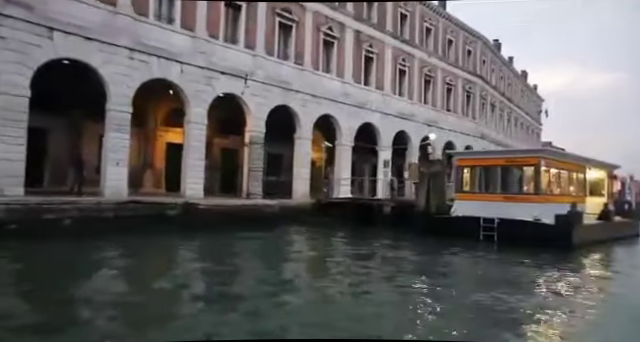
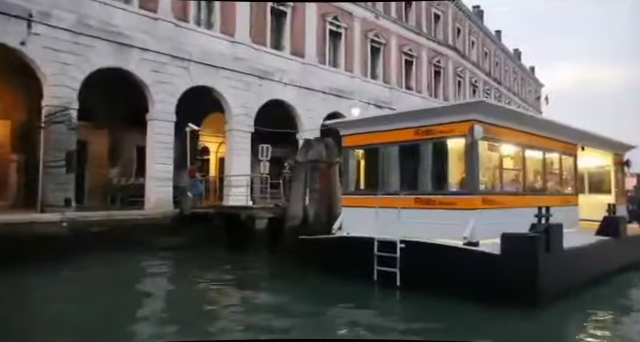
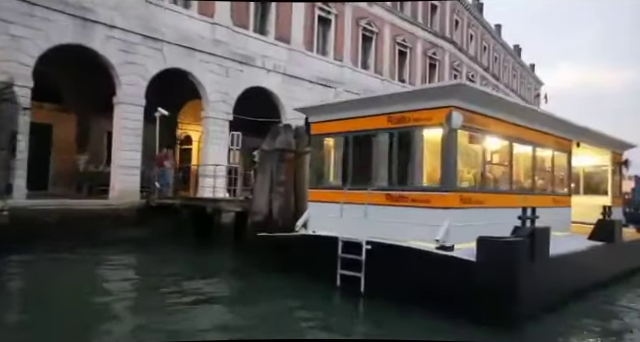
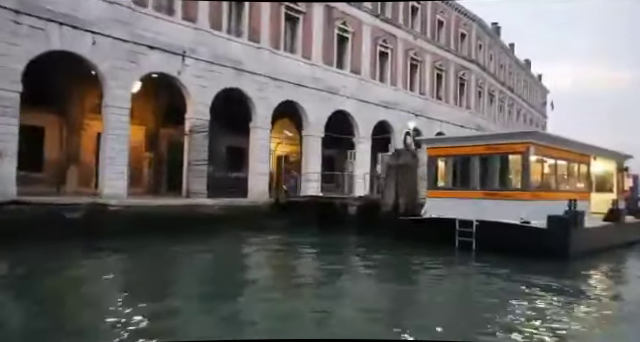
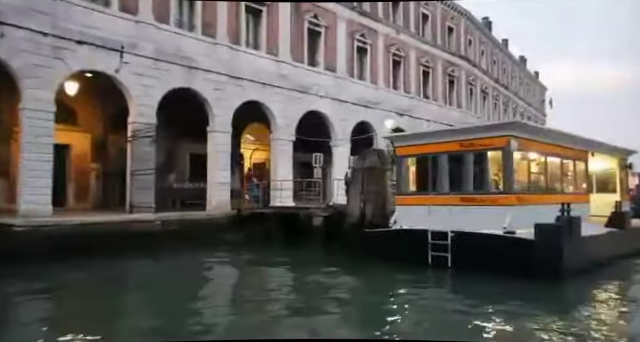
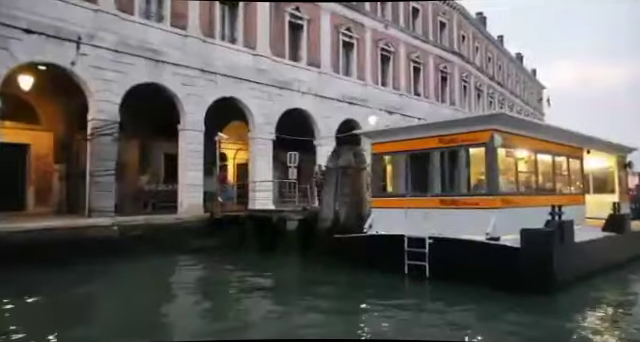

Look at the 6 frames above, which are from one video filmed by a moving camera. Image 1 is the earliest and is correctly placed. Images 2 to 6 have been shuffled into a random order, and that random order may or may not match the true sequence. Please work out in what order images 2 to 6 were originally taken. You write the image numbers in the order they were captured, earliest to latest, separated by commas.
4, 5, 6, 2, 3
